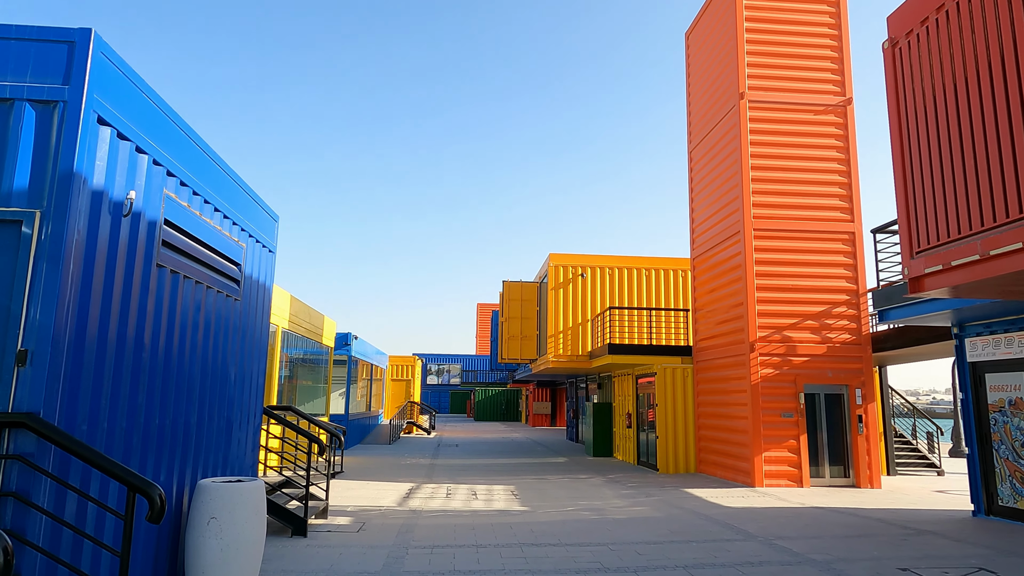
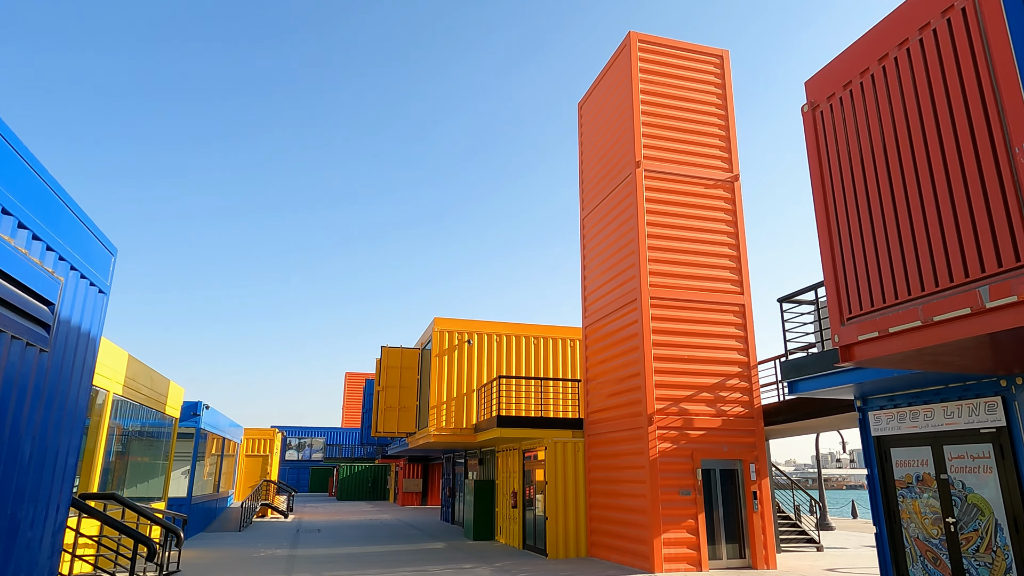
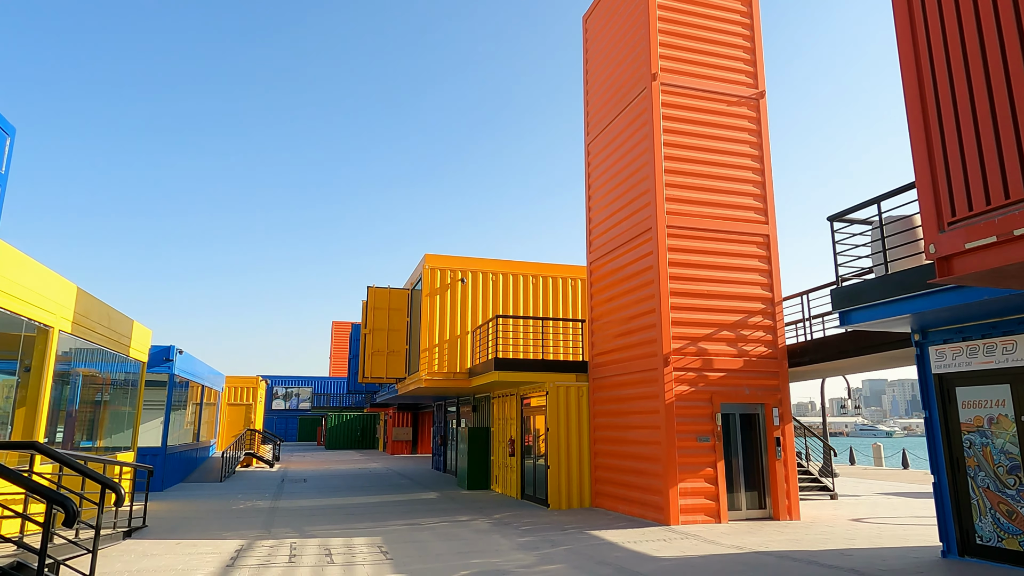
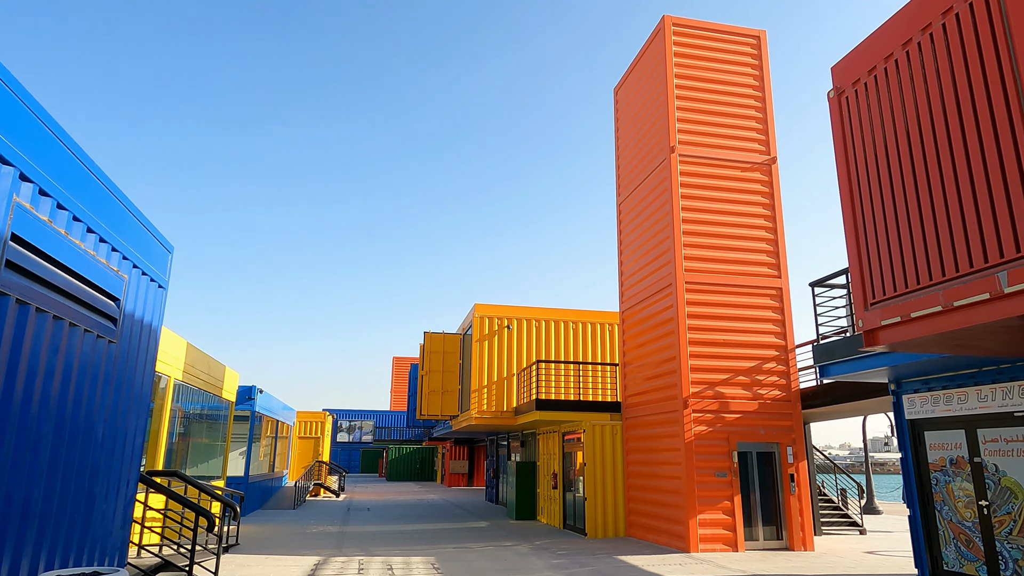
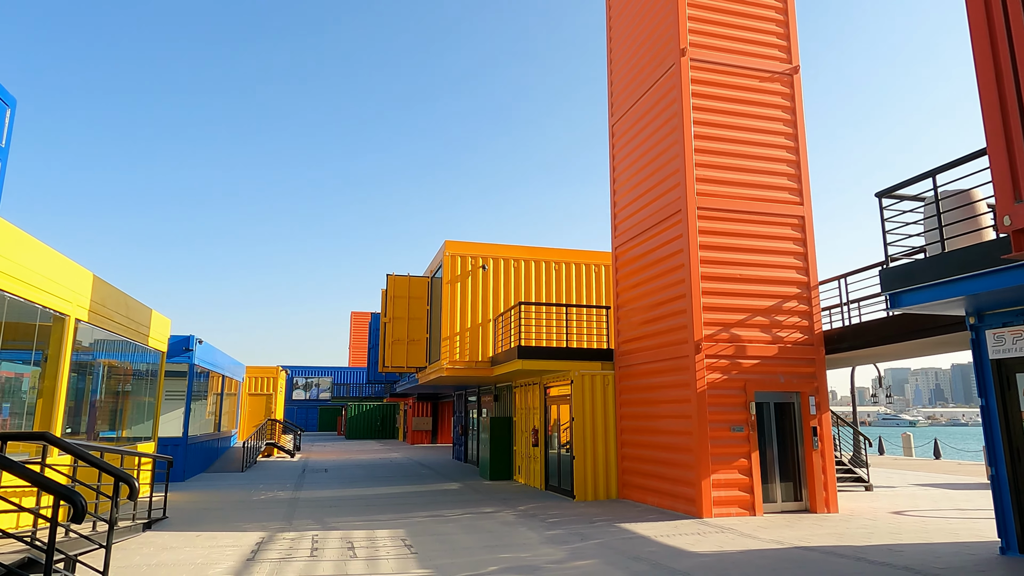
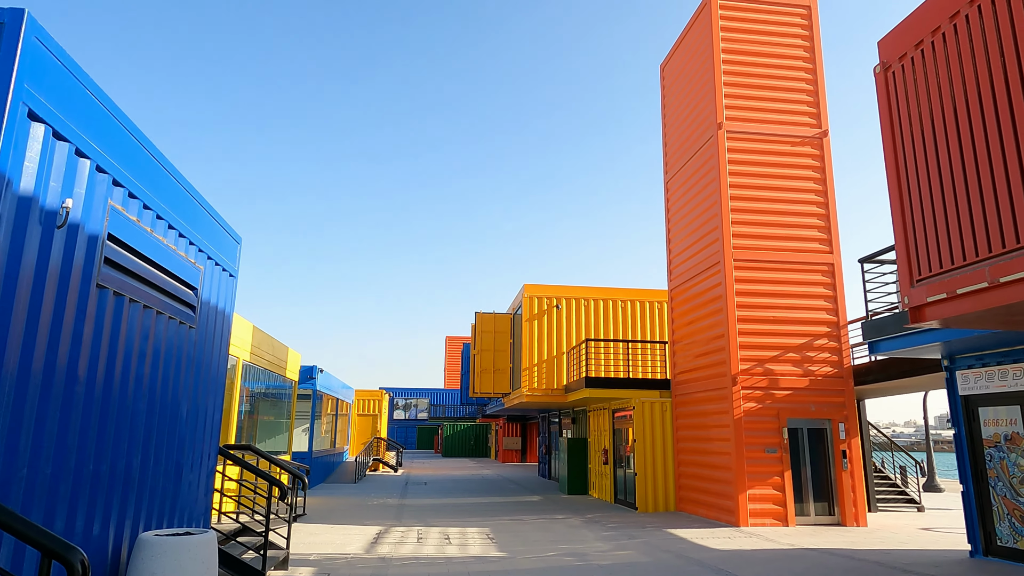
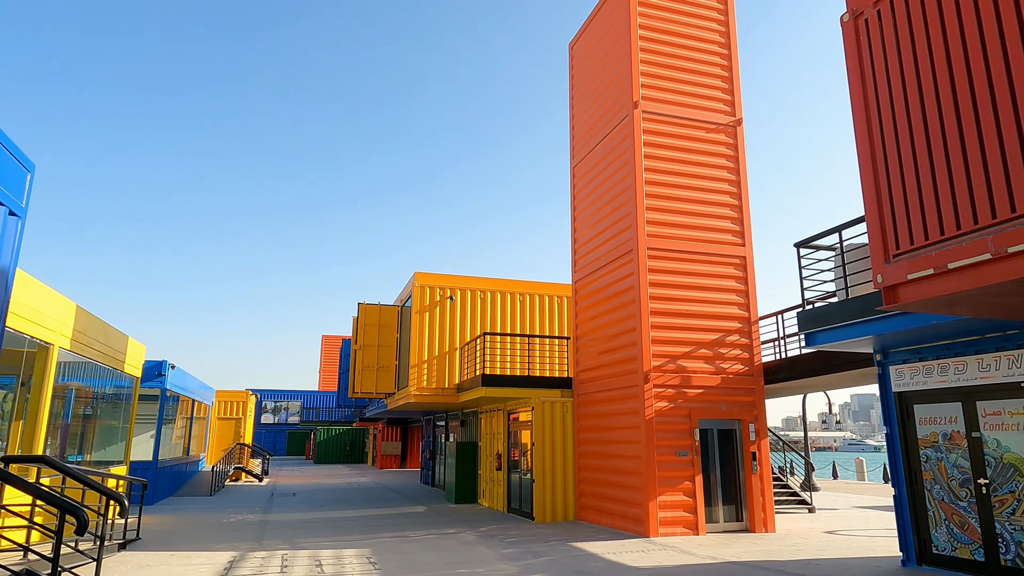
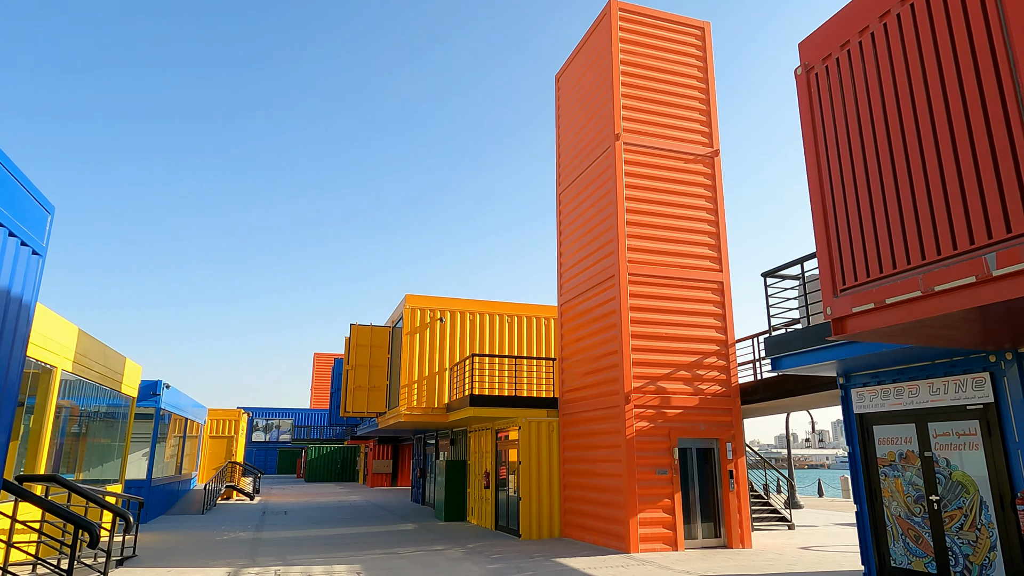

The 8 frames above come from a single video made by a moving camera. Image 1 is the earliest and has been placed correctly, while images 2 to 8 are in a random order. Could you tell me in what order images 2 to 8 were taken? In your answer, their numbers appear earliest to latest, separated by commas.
6, 4, 2, 8, 7, 3, 5
